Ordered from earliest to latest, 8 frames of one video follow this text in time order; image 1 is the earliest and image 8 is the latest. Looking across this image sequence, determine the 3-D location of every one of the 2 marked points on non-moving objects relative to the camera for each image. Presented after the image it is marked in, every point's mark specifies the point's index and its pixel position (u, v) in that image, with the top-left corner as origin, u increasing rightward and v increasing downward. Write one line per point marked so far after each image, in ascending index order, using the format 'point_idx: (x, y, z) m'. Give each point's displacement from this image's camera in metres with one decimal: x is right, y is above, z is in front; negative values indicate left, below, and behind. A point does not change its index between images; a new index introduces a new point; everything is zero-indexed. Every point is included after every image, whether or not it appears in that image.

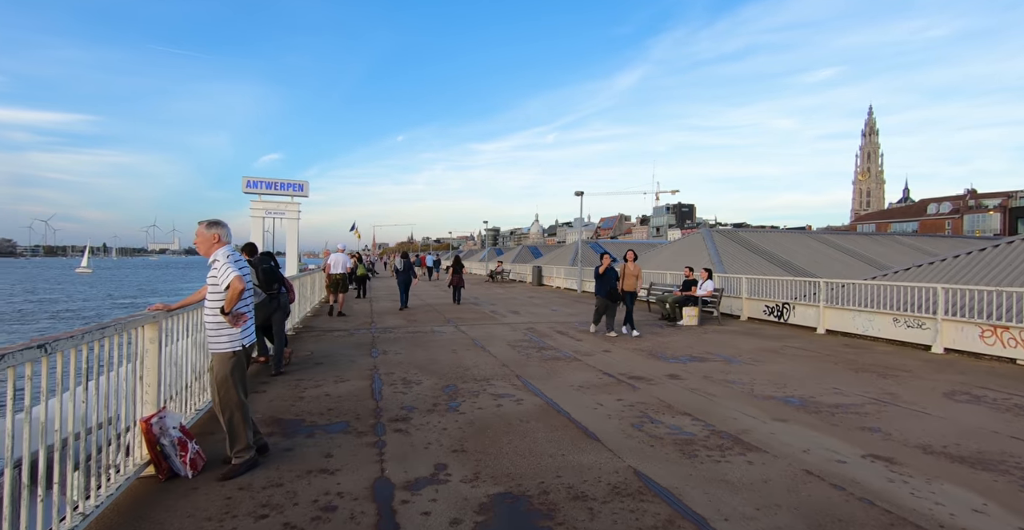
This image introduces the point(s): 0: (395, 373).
0: (-1.6, -1.5, +7.0) m
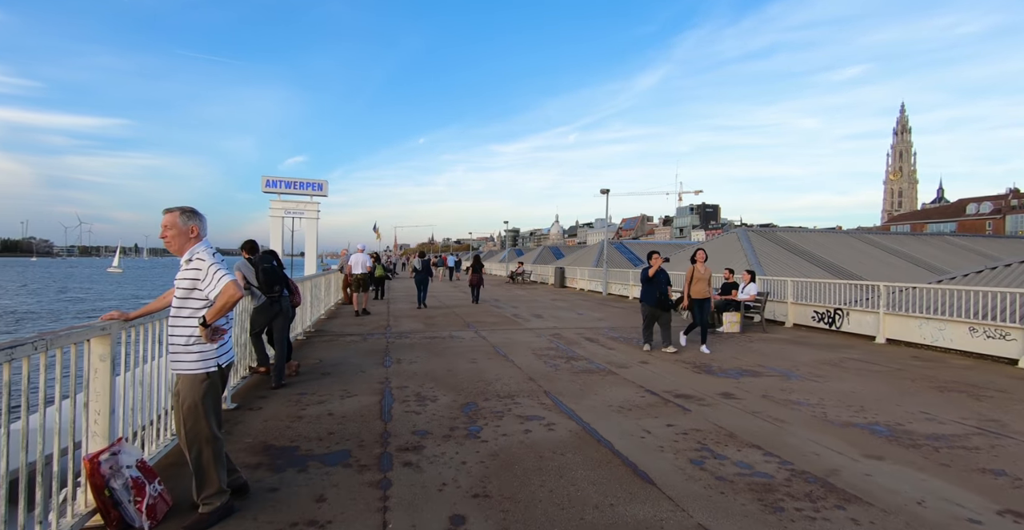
0: (-1.3, -1.5, +6.2) m
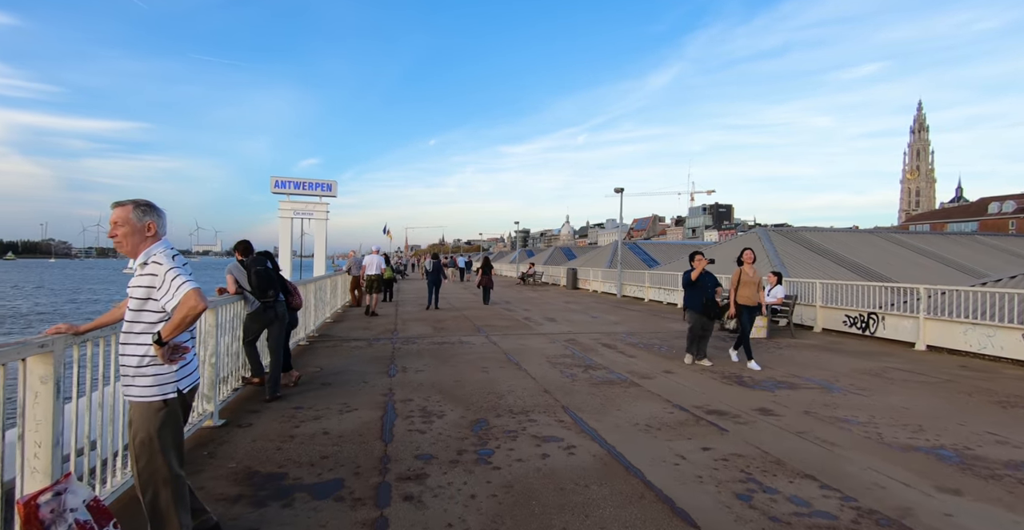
0: (-1.1, -1.5, +5.7) m
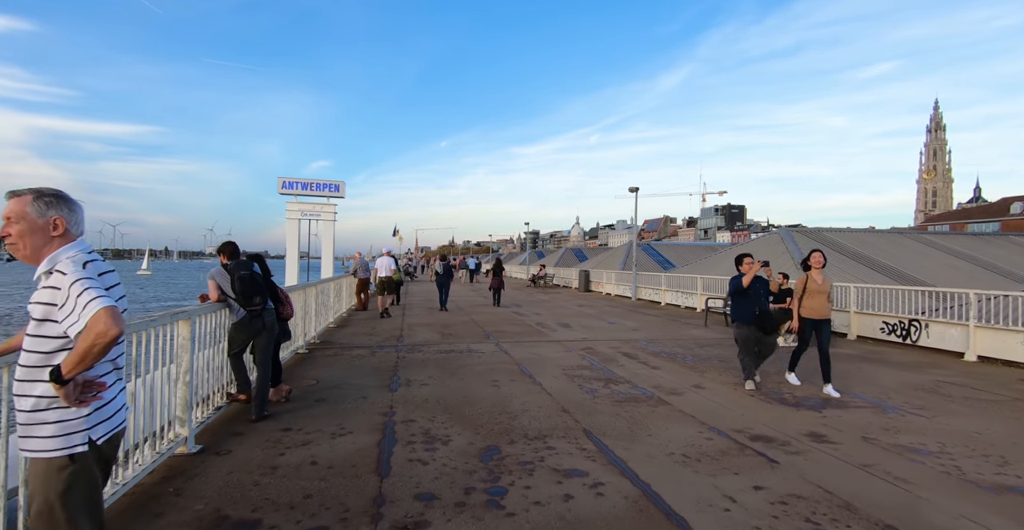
0: (-1.0, -1.6, +5.1) m
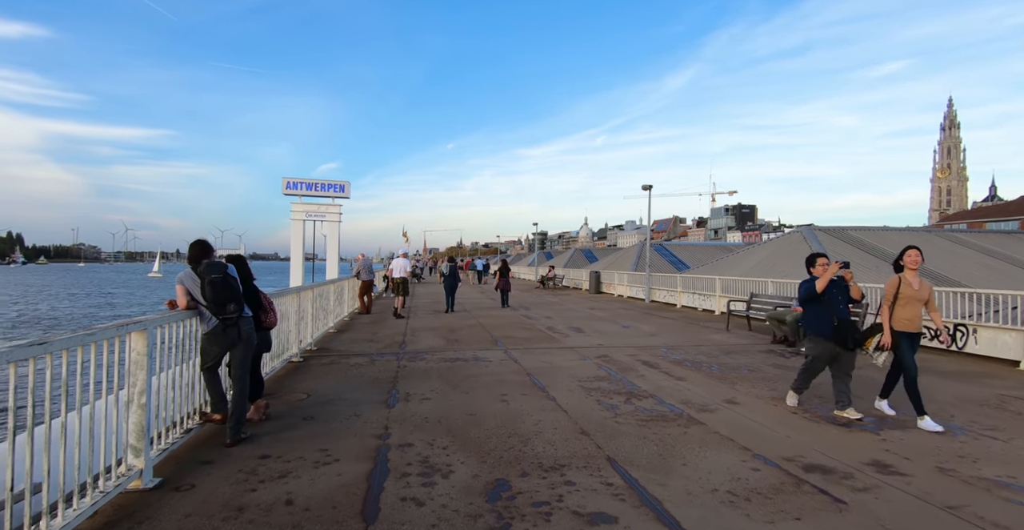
0: (-0.9, -1.6, +4.4) m
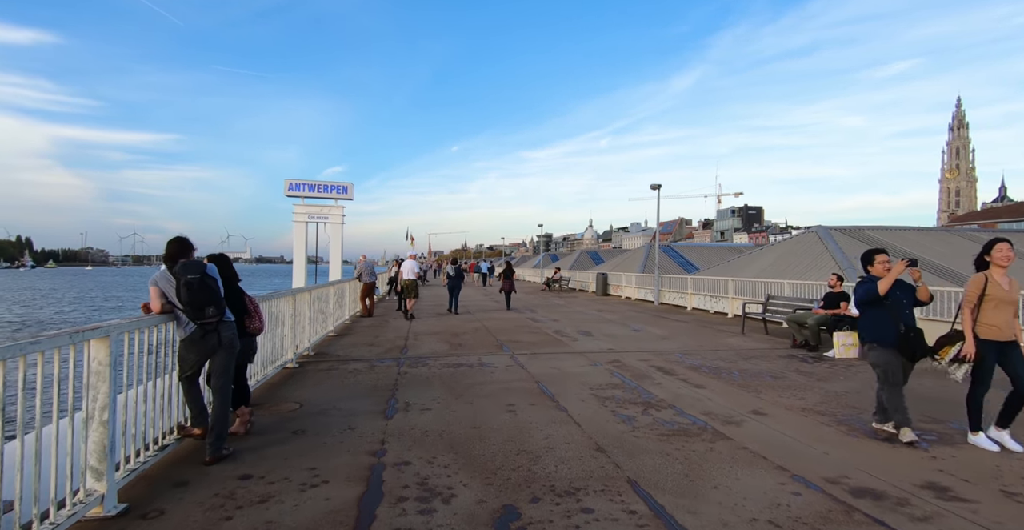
0: (-0.8, -1.6, +4.0) m
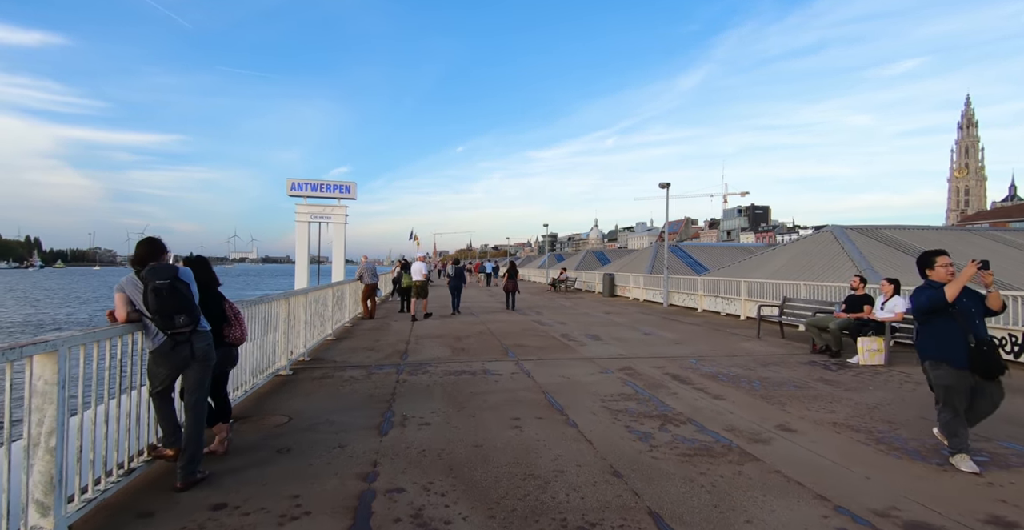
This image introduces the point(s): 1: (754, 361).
0: (-0.7, -1.6, +3.5) m
1: (+4.0, -1.6, +8.4) m
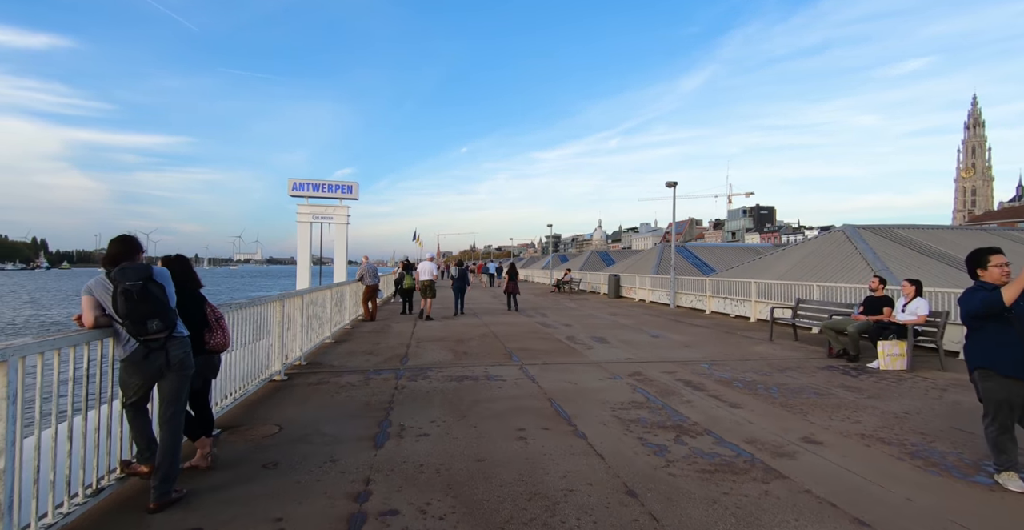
0: (-0.7, -1.6, +3.2) m
1: (+4.1, -1.6, +8.0) m
